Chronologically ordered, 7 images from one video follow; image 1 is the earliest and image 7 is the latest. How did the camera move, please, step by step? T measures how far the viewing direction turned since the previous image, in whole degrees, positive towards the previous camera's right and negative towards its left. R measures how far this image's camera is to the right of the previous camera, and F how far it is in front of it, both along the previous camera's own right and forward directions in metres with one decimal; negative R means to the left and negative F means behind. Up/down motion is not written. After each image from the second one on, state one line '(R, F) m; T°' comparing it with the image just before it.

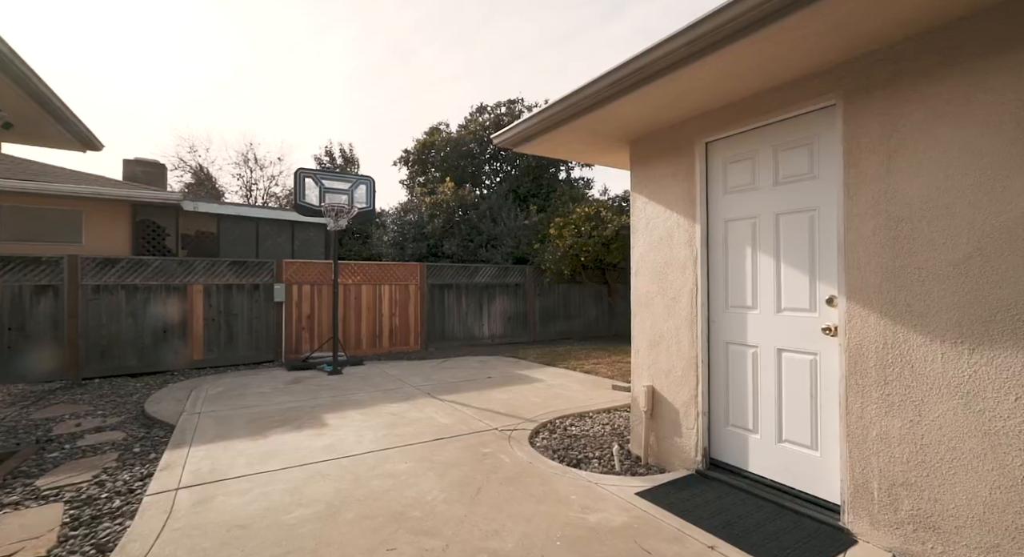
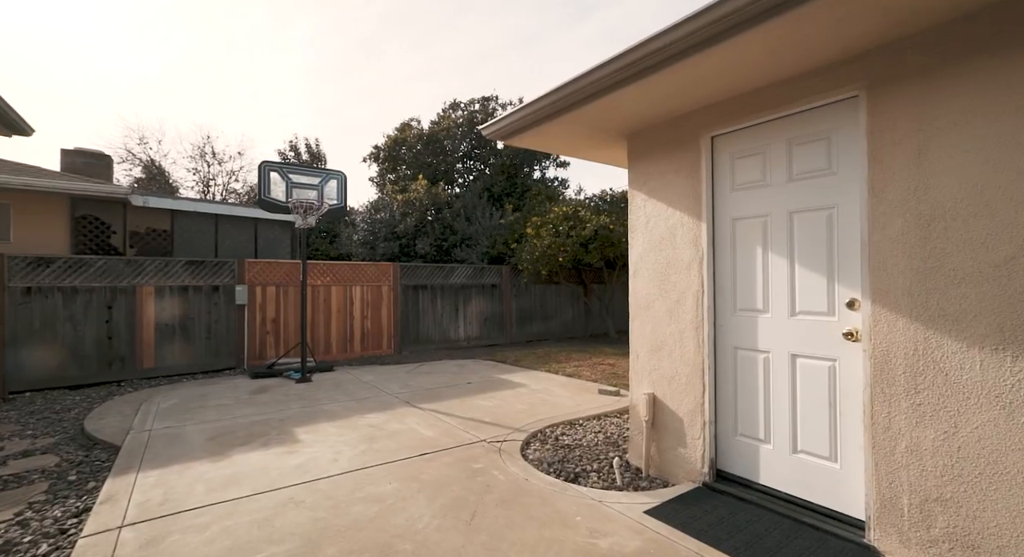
(-0.2, +0.3) m; +4°
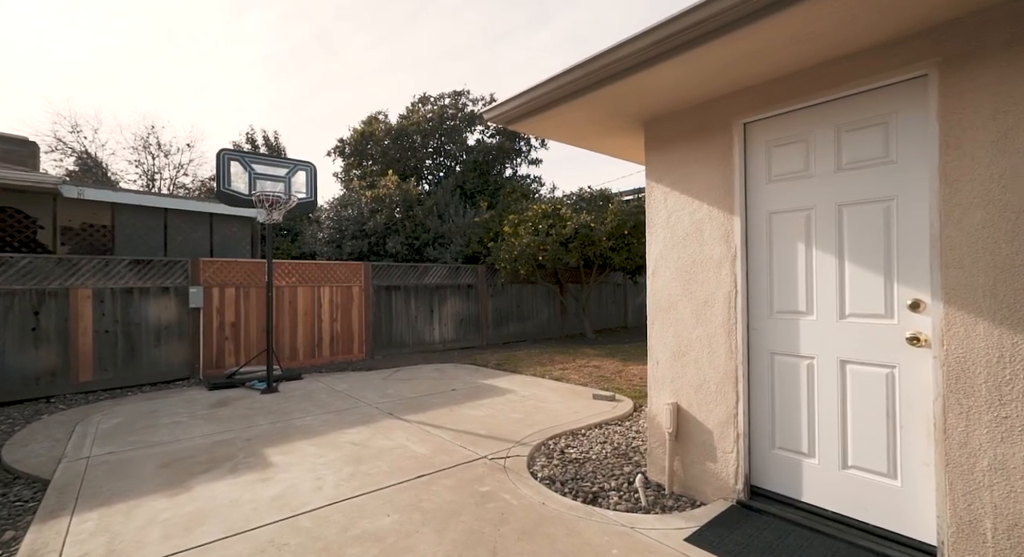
(-0.3, +0.4) m; +5°
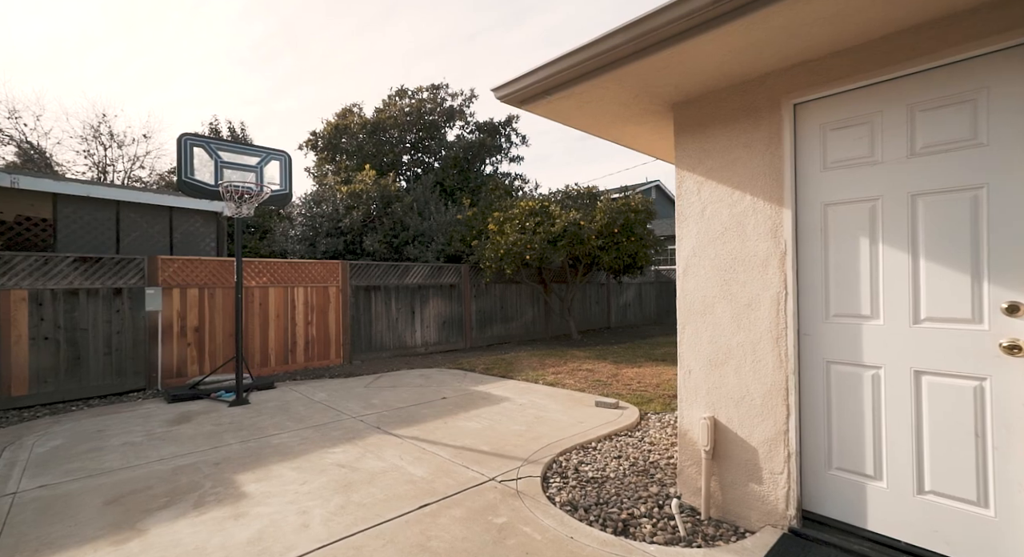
(-0.3, +0.4) m; +3°
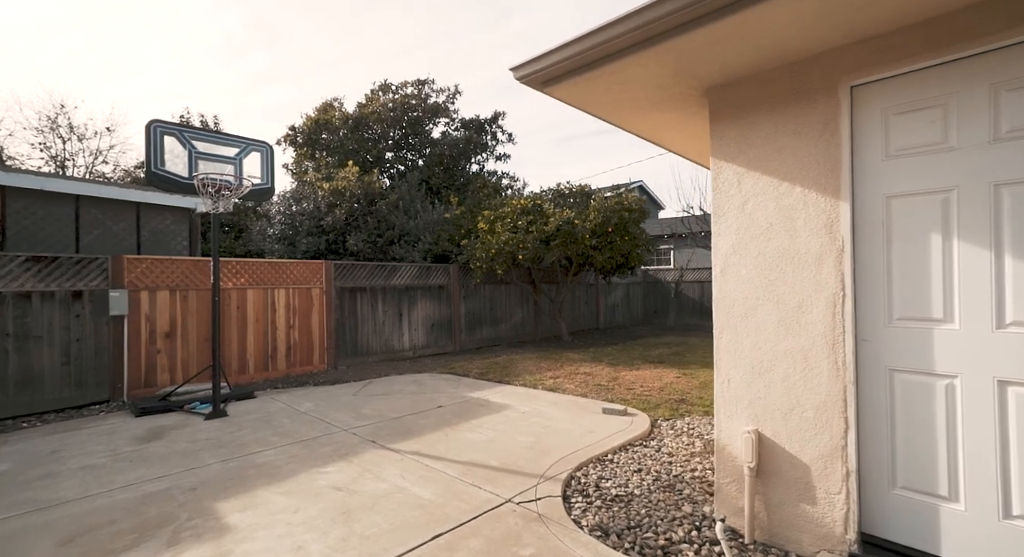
(-0.2, +0.3) m; +3°
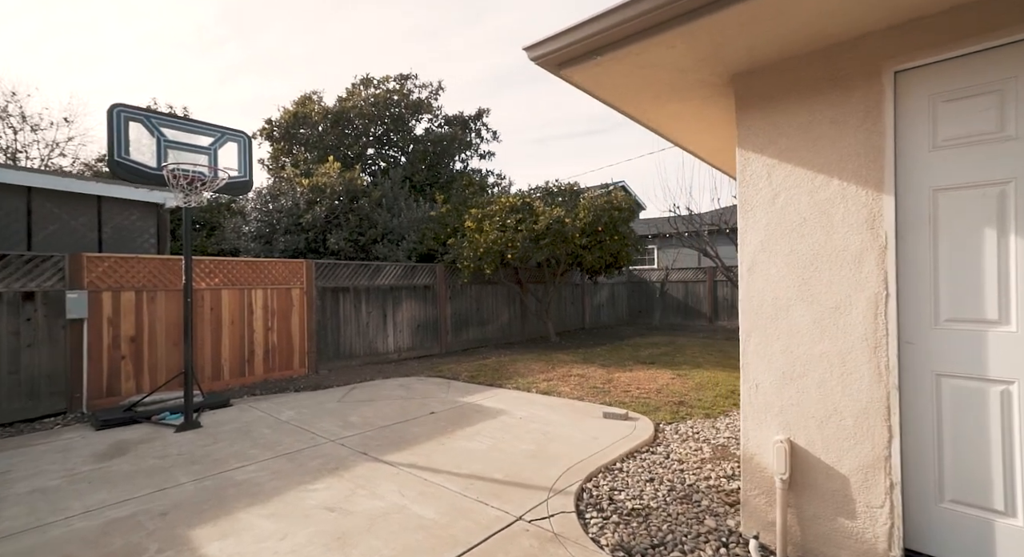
(-0.2, +0.2) m; +3°
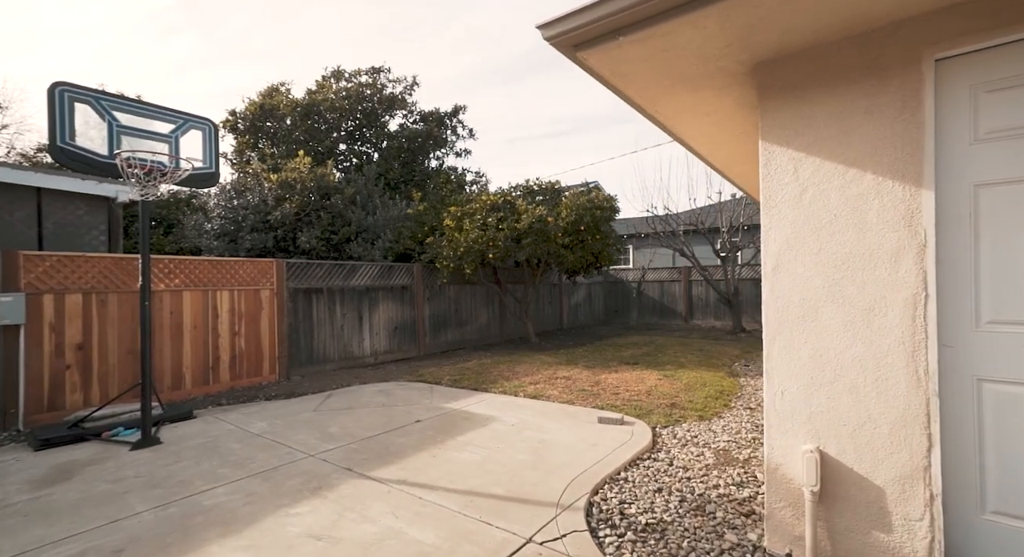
(-0.2, +0.2) m; +4°
